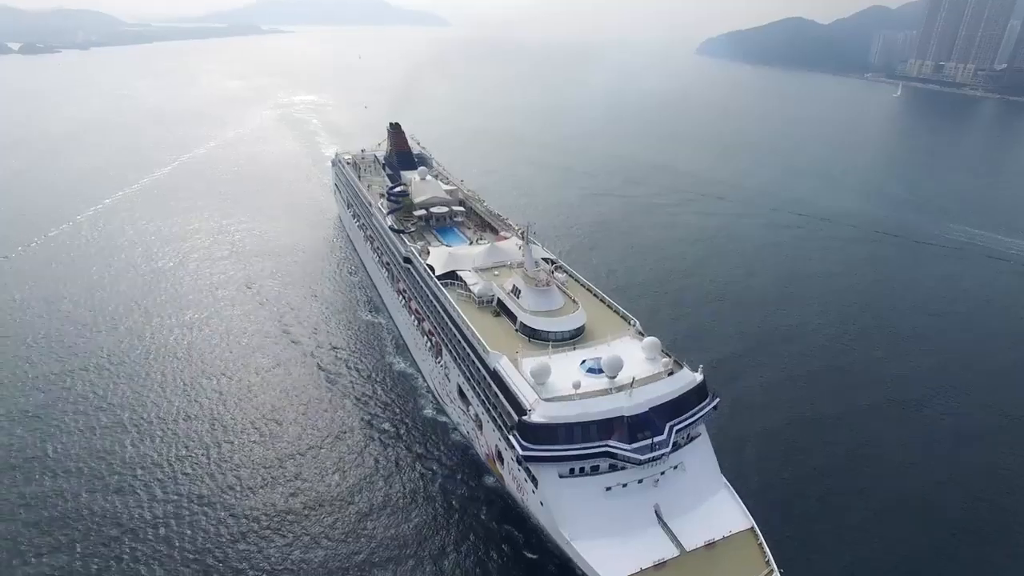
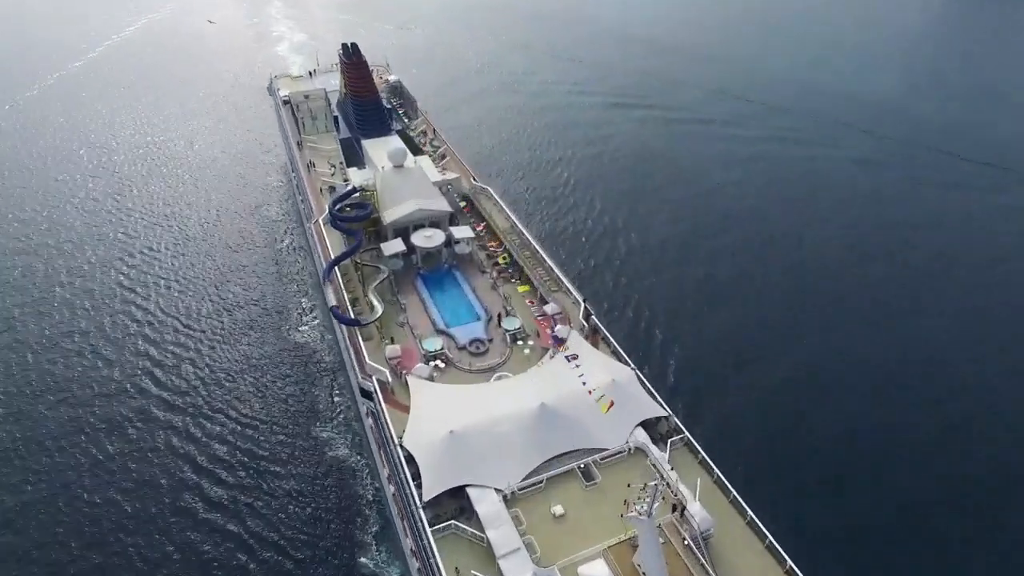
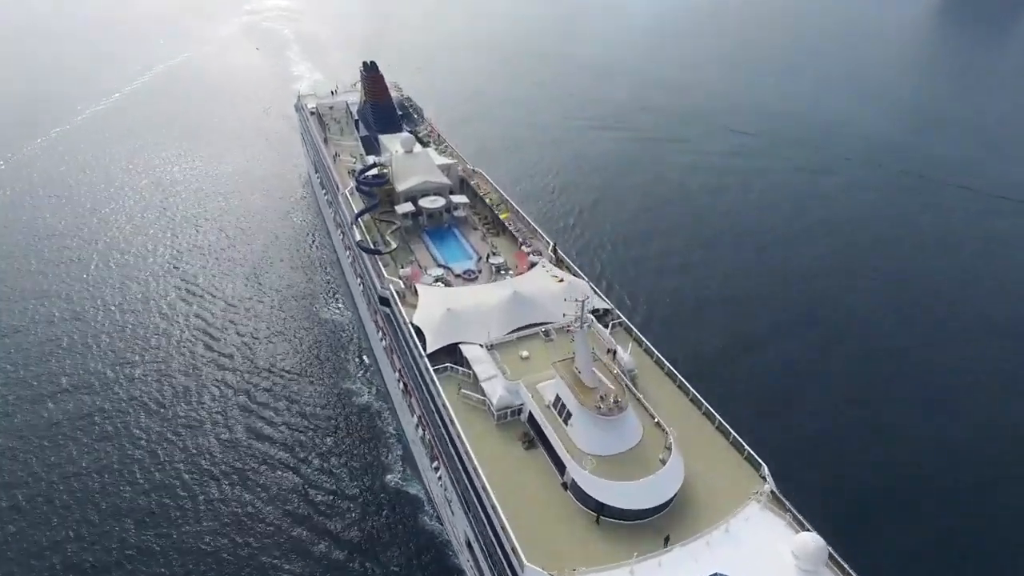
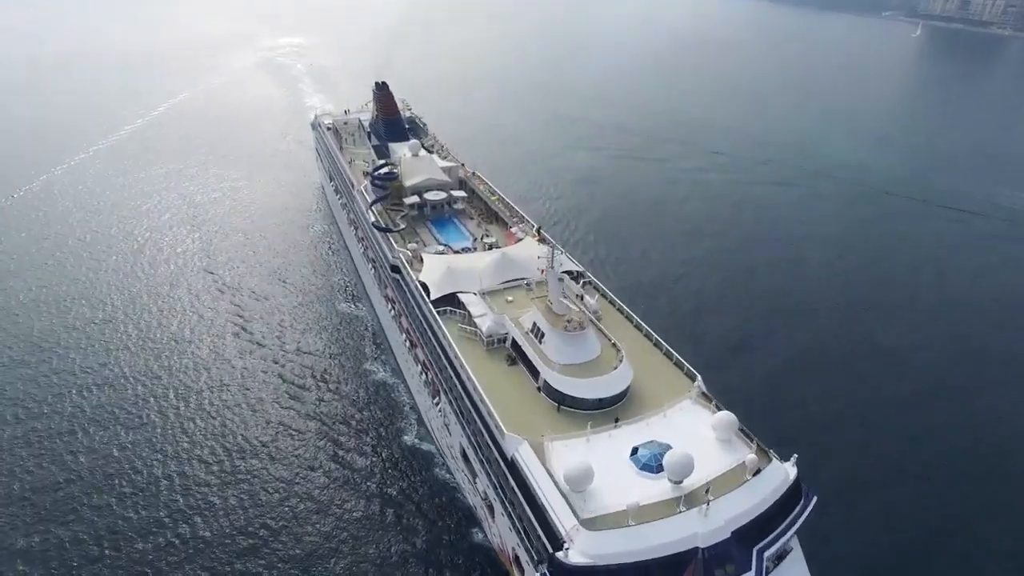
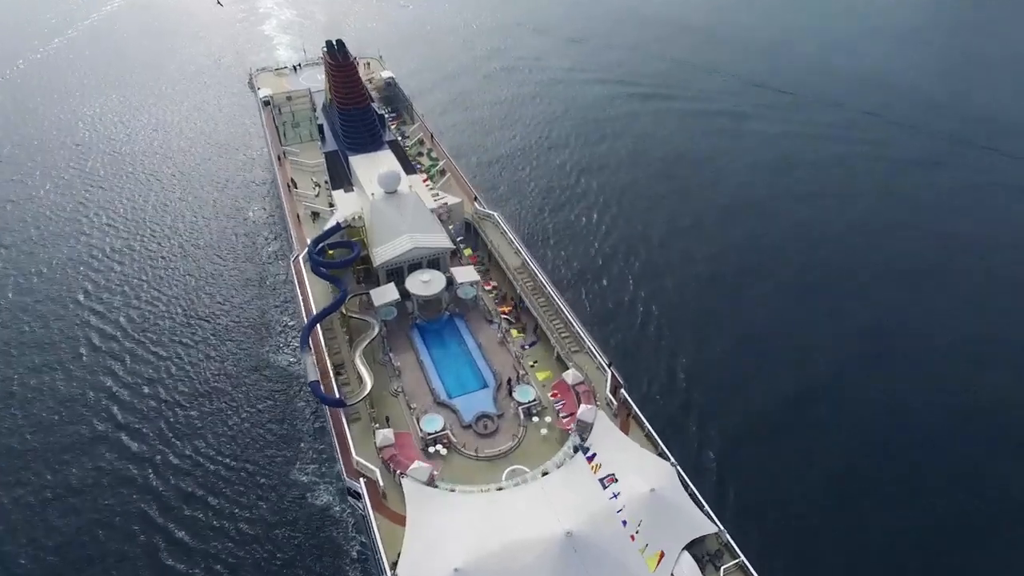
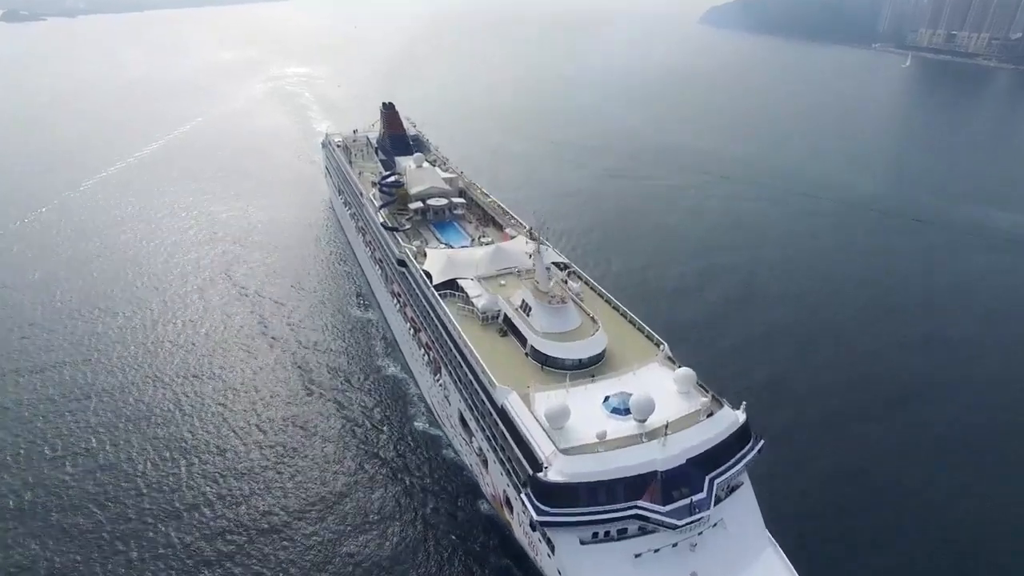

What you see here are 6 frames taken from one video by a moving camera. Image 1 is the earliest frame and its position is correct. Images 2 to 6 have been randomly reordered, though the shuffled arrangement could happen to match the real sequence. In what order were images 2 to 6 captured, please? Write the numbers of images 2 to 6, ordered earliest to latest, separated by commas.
6, 4, 3, 2, 5
